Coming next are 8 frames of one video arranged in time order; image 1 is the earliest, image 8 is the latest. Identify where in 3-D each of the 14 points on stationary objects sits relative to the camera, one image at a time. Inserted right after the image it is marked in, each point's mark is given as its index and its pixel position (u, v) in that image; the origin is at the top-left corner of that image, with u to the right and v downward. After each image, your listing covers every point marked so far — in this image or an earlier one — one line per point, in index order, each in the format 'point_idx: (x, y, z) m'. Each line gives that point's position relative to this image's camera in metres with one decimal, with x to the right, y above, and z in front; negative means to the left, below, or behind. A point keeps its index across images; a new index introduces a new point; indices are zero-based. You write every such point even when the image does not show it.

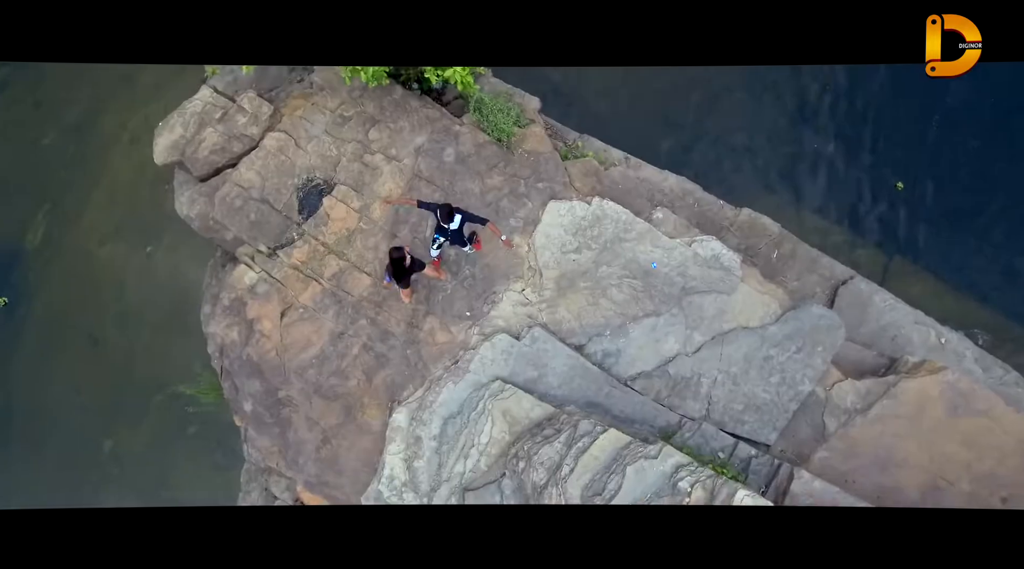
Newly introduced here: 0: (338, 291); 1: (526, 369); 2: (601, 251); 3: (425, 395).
0: (-2.3, -0.1, +8.7) m
1: (+0.2, -1.1, +8.6) m
2: (+1.2, +0.5, +9.1) m
3: (-1.1, -1.4, +8.6) m
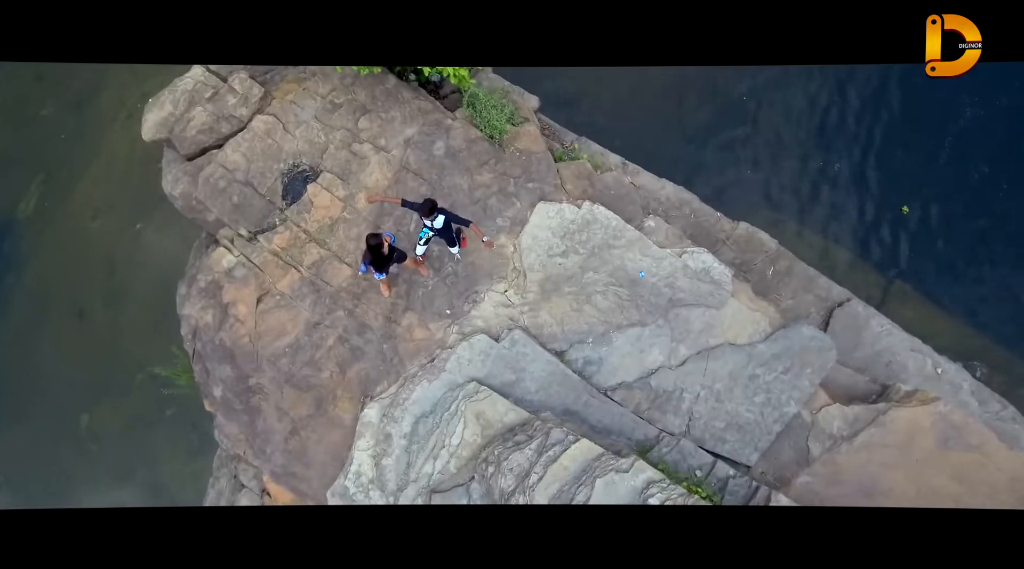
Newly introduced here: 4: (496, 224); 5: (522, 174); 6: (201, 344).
0: (-2.5, +0.1, +8.5) m
1: (-0.1, -1.1, +8.4) m
2: (+1.0, +0.4, +8.9) m
3: (-1.5, -1.4, +8.4) m
4: (-0.2, +0.8, +8.8) m
5: (+0.1, +1.5, +8.9) m
6: (-4.0, -0.8, +8.5) m
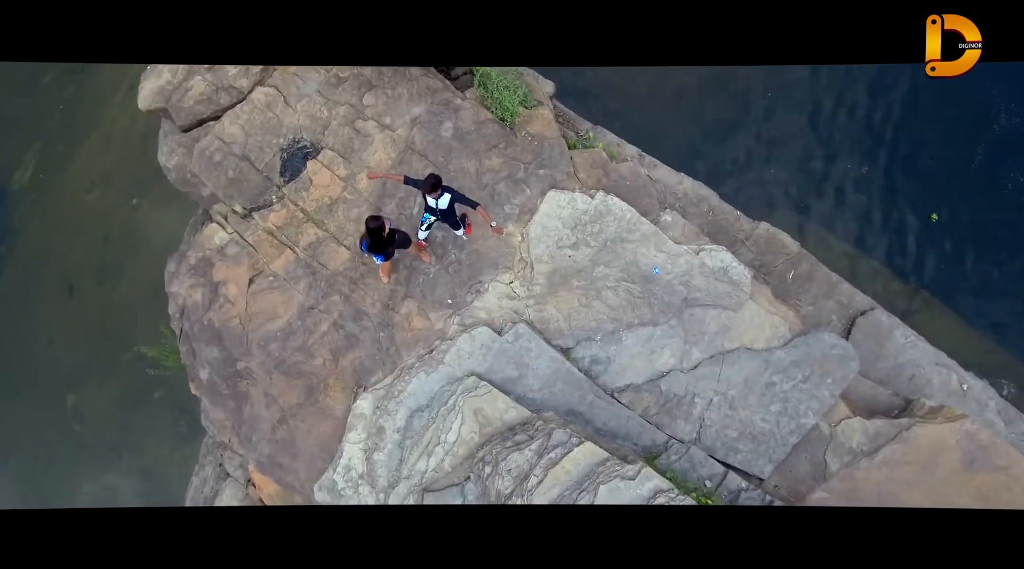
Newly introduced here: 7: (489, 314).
0: (-2.5, +0.3, +8.1) m
1: (-0.1, -1.0, +7.9) m
2: (+1.1, +0.4, +8.4) m
3: (-1.4, -1.2, +8.0) m
4: (-0.1, +0.9, +8.4) m
5: (+0.3, +1.6, +8.5) m
6: (-4.0, -0.5, +8.1) m
7: (-0.3, -0.4, +8.2) m
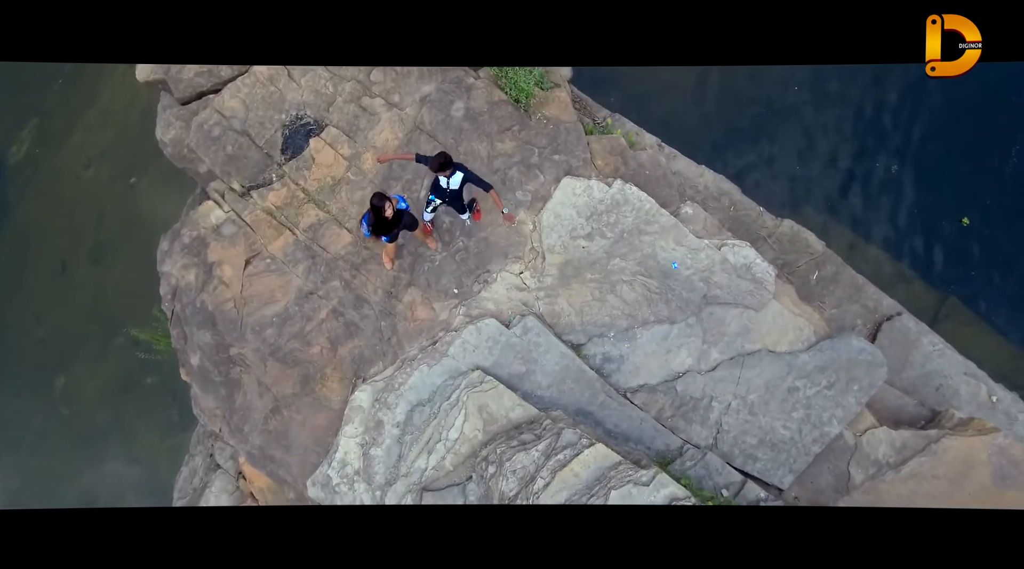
0: (-2.3, +0.5, +7.7) m
1: (0.0, -0.9, +7.5) m
2: (+1.3, +0.5, +8.0) m
3: (-1.4, -1.0, +7.5) m
4: (0.0, +1.1, +7.9) m
5: (+0.4, +1.7, +8.0) m
6: (-3.9, -0.3, +7.7) m
7: (-0.2, -0.2, +7.7) m
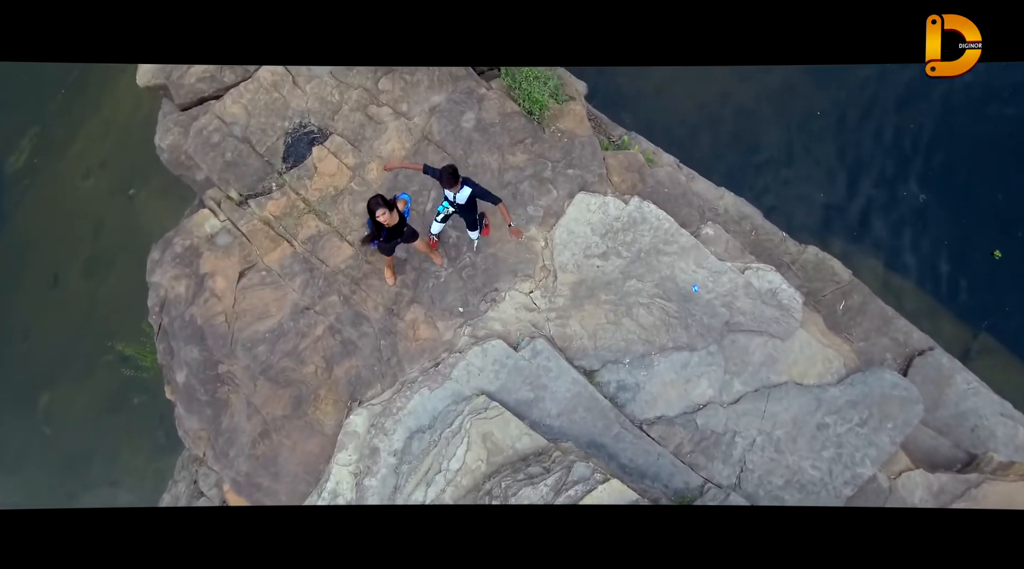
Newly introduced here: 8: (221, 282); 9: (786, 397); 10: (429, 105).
0: (-2.2, +0.3, +7.3) m
1: (+0.1, -1.1, +6.9) m
2: (+1.4, +0.3, +7.5) m
3: (-1.3, -1.2, +7.0) m
4: (+0.2, +0.8, +7.5) m
5: (+0.6, +1.5, +7.6) m
6: (-3.8, -0.4, +7.3) m
7: (-0.1, -0.5, +7.2) m
8: (-3.2, 0.0, +7.2) m
9: (+3.1, -1.3, +7.5) m
10: (-1.0, +2.1, +7.6) m
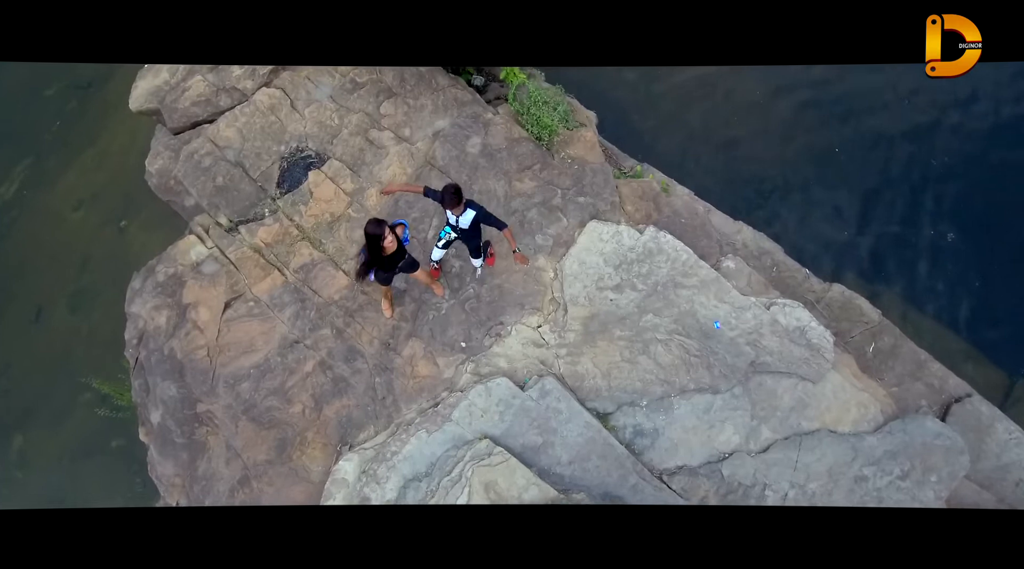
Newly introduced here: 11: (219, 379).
0: (-2.2, 0.0, +6.8) m
1: (+0.2, -1.4, +6.3) m
2: (+1.5, -0.1, +7.0) m
3: (-1.2, -1.5, +6.3) m
4: (+0.2, +0.5, +7.0) m
5: (+0.7, +1.1, +7.2) m
6: (-3.7, -0.7, +6.7) m
7: (0.0, -0.8, +6.6) m
8: (-3.1, -0.3, +6.7) m
9: (+3.2, -1.6, +6.8) m
10: (-0.9, +1.7, +7.2) m
11: (-2.9, -0.9, +6.5) m
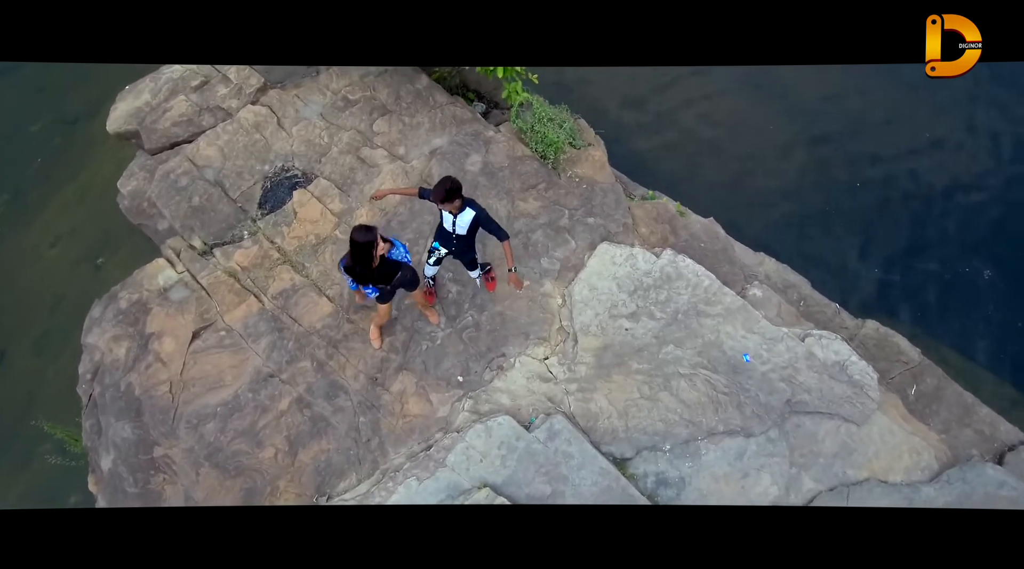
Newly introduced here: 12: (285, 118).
0: (-2.1, -0.3, +6.0) m
1: (+0.2, -1.6, +5.4) m
2: (+1.5, -0.4, +6.2) m
3: (-1.2, -1.7, +5.5) m
4: (+0.3, +0.2, +6.3) m
5: (+0.7, +0.8, +6.6) m
6: (-3.7, -1.0, +5.9) m
7: (0.0, -1.0, +5.8) m
8: (-3.1, -0.5, +5.9) m
9: (+3.2, -1.9, +5.8) m
10: (-0.9, +1.4, +6.7) m
11: (-2.9, -1.2, +5.7) m
12: (-2.4, +1.7, +6.8) m
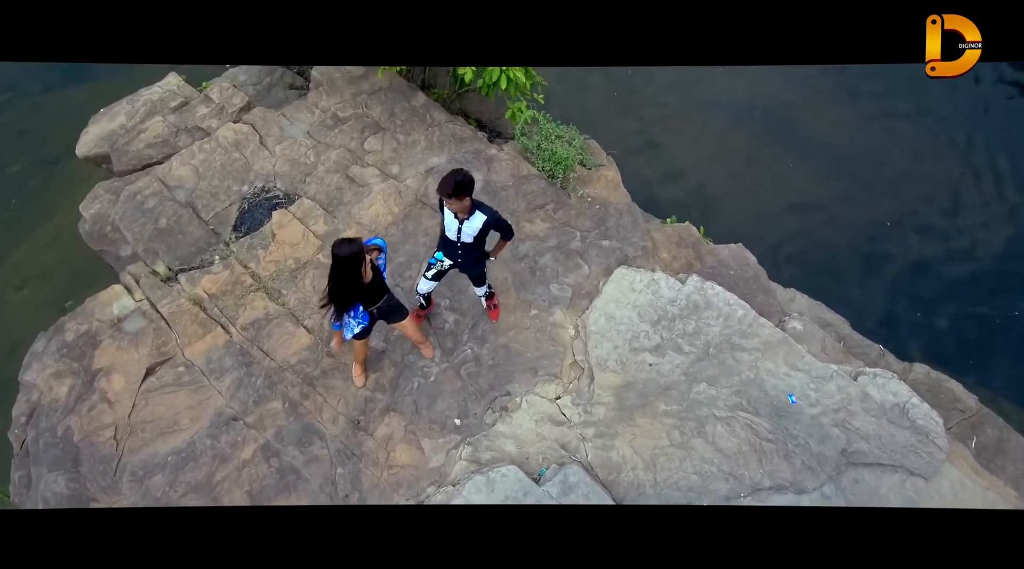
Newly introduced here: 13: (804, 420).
0: (-2.1, -0.5, +5.2) m
1: (+0.2, -1.7, +4.4) m
2: (+1.5, -0.6, +5.4) m
3: (-1.1, -1.9, +4.5) m
4: (+0.3, -0.1, +5.6) m
5: (+0.7, +0.5, +5.9) m
6: (-3.6, -1.2, +5.0) m
7: (+0.1, -1.2, +4.9) m
8: (-3.0, -0.8, +5.1) m
9: (+3.3, -2.0, +4.8) m
10: (-0.8, +1.1, +6.1) m
11: (-2.8, -1.4, +4.8) m
12: (-2.3, +1.4, +6.2) m
13: (+2.4, -1.1, +5.2) m
